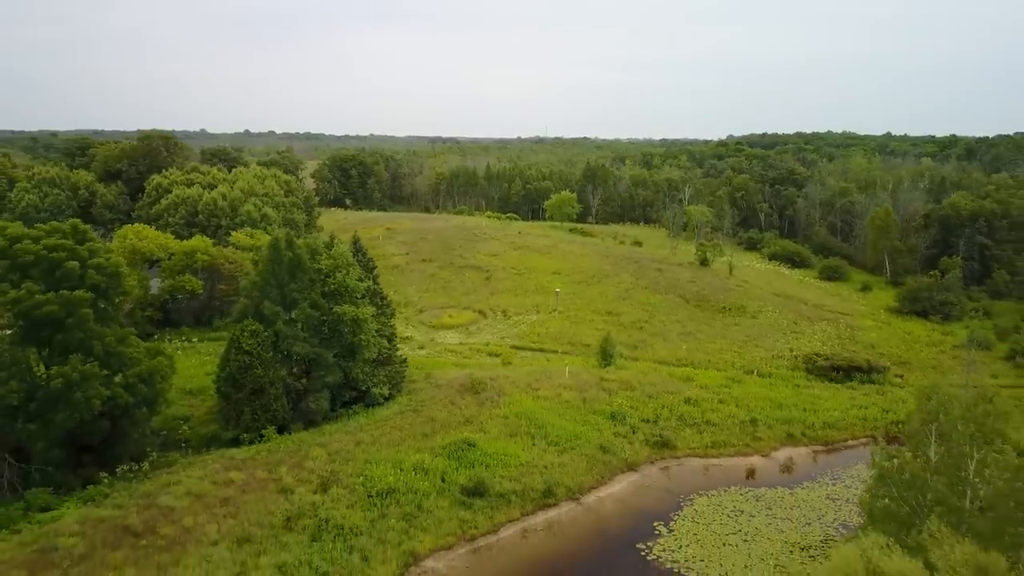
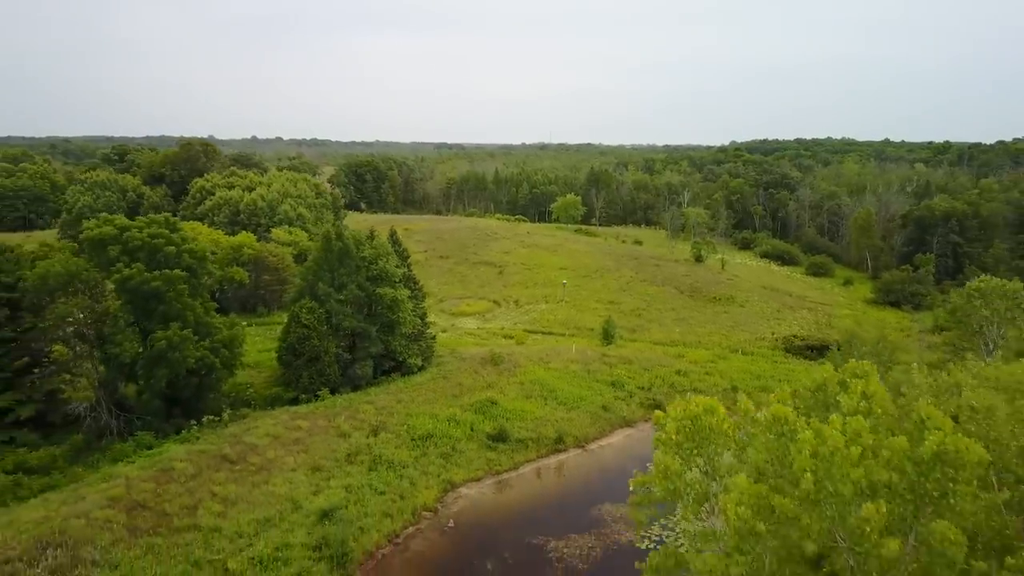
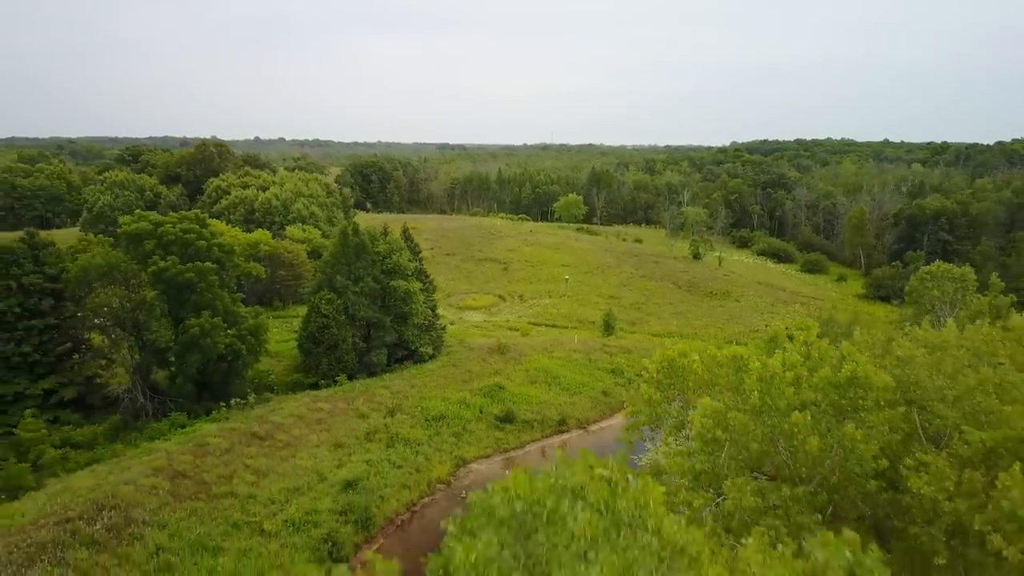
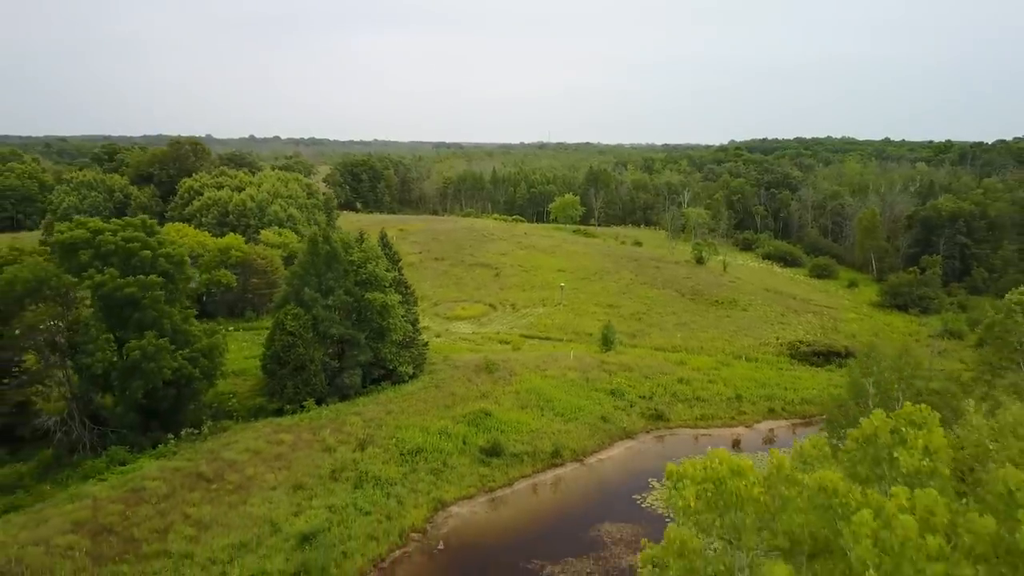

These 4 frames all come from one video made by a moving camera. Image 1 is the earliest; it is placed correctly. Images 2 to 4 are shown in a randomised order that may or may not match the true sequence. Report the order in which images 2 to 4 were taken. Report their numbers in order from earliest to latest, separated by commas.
4, 2, 3
